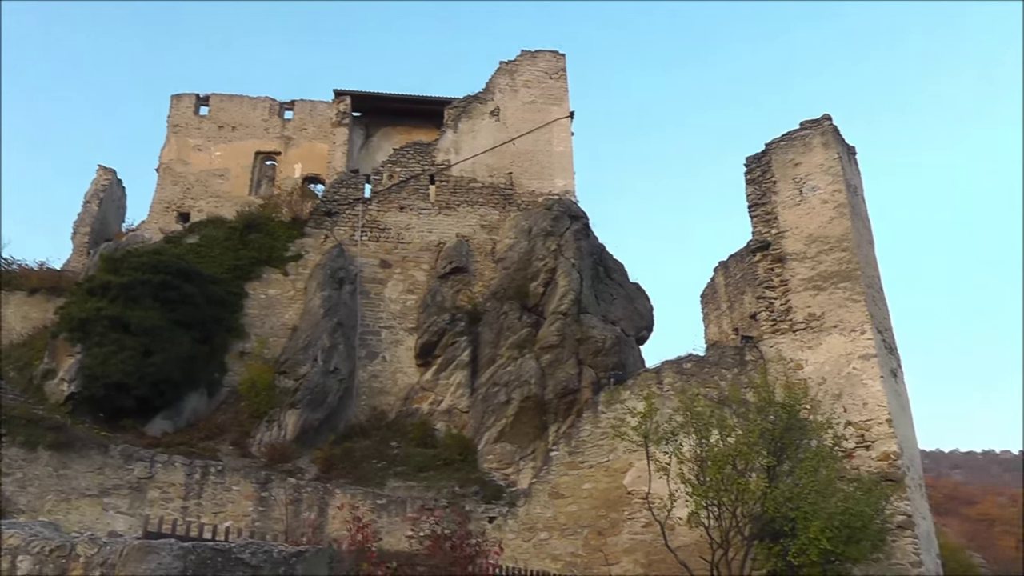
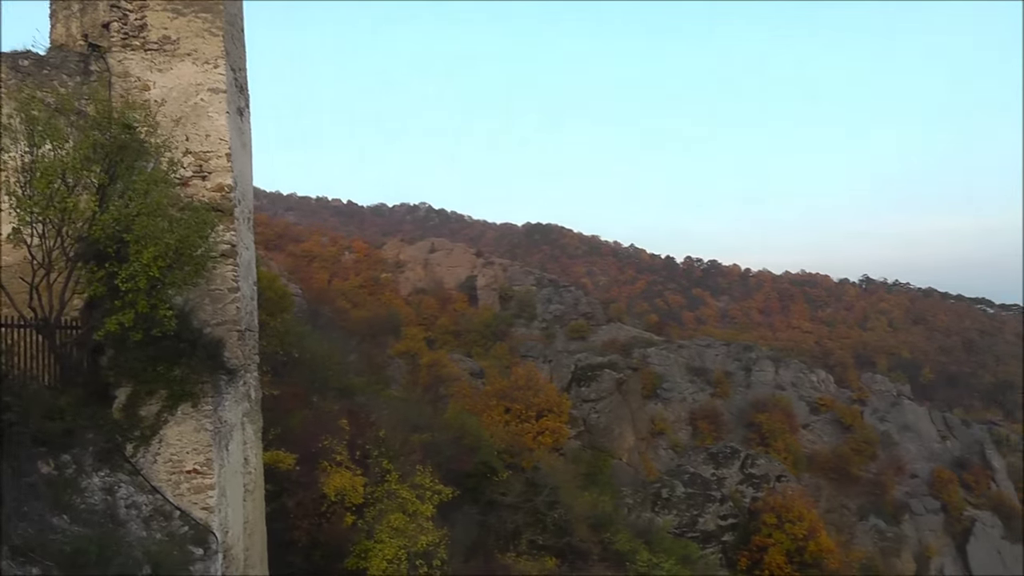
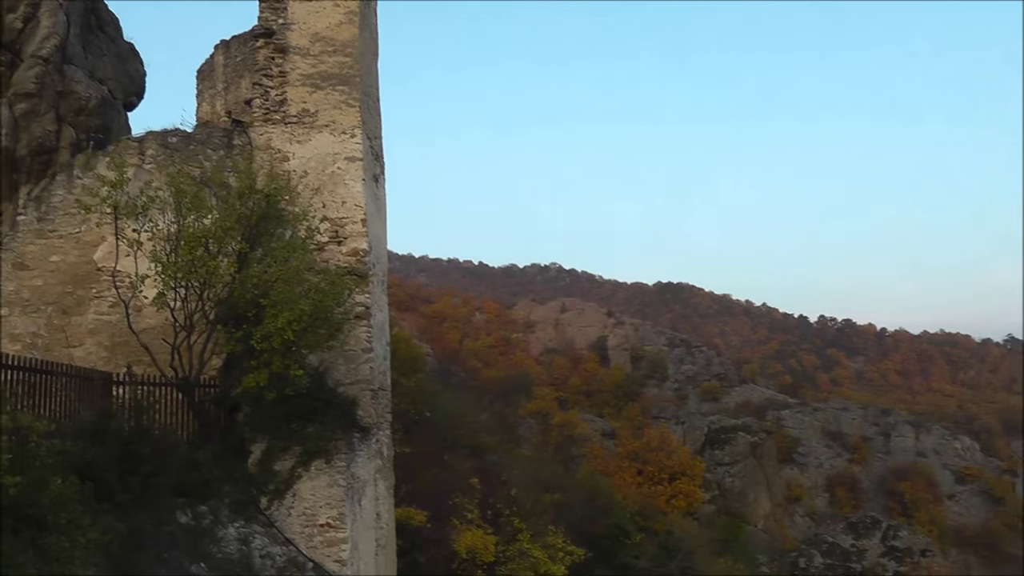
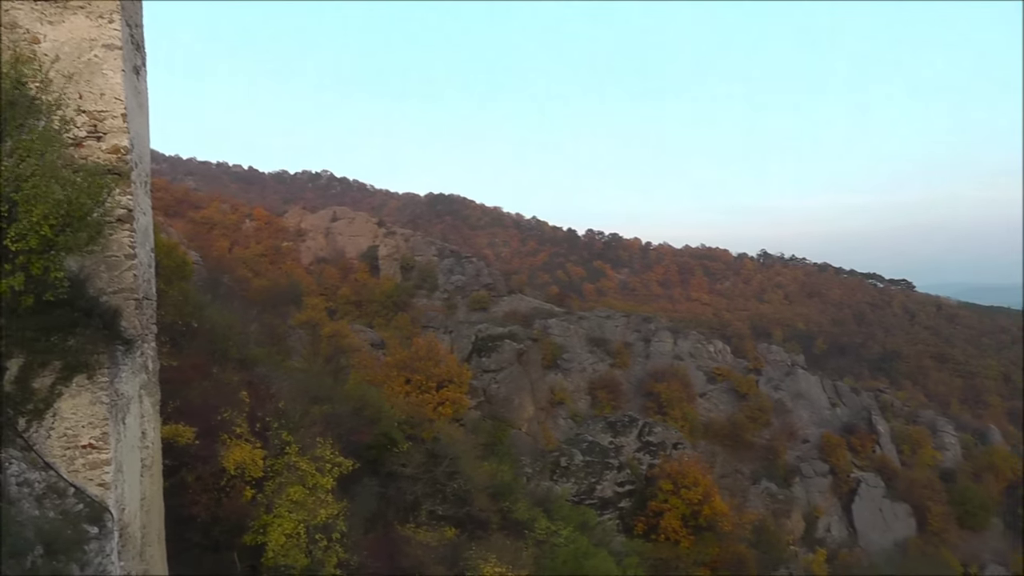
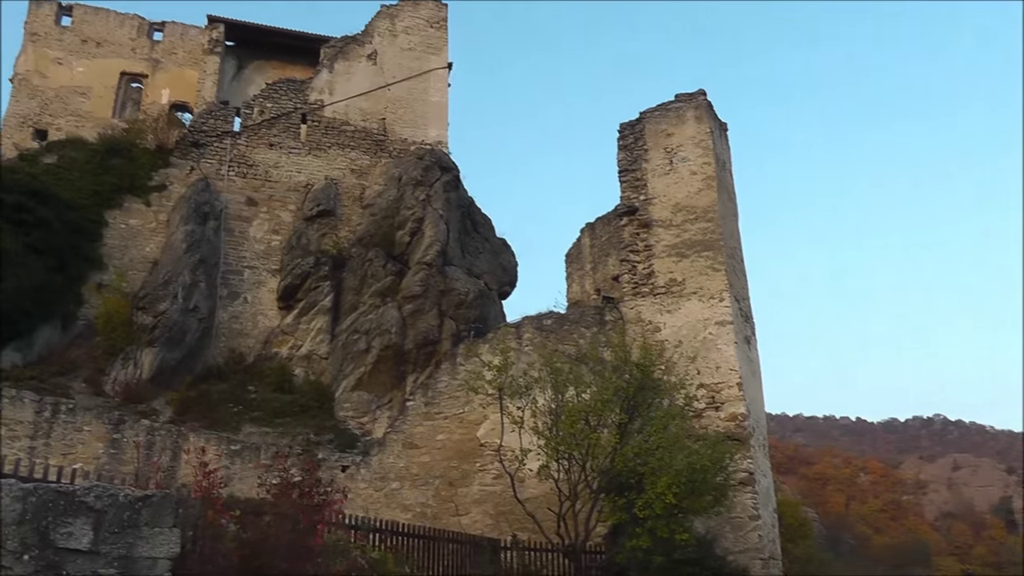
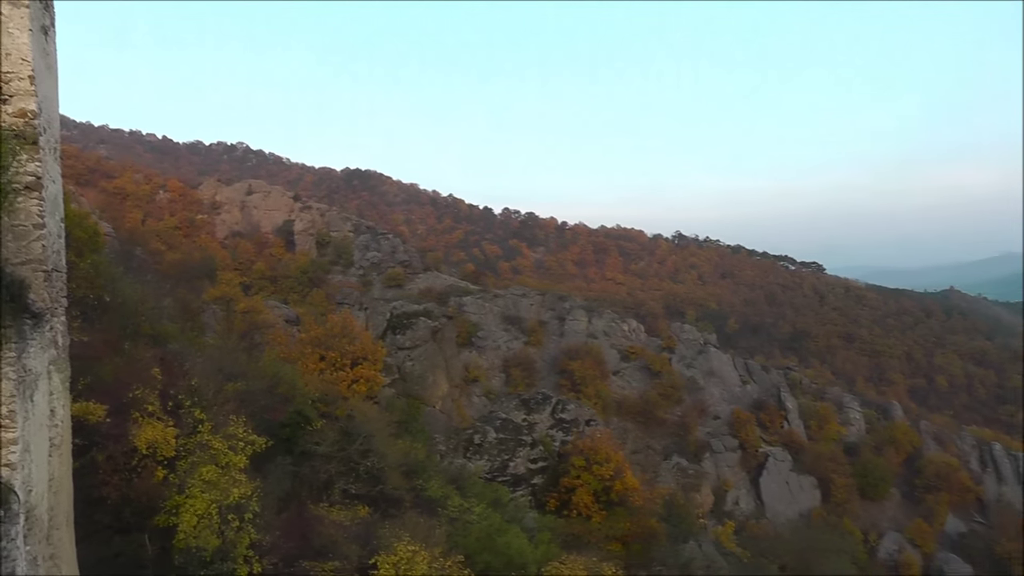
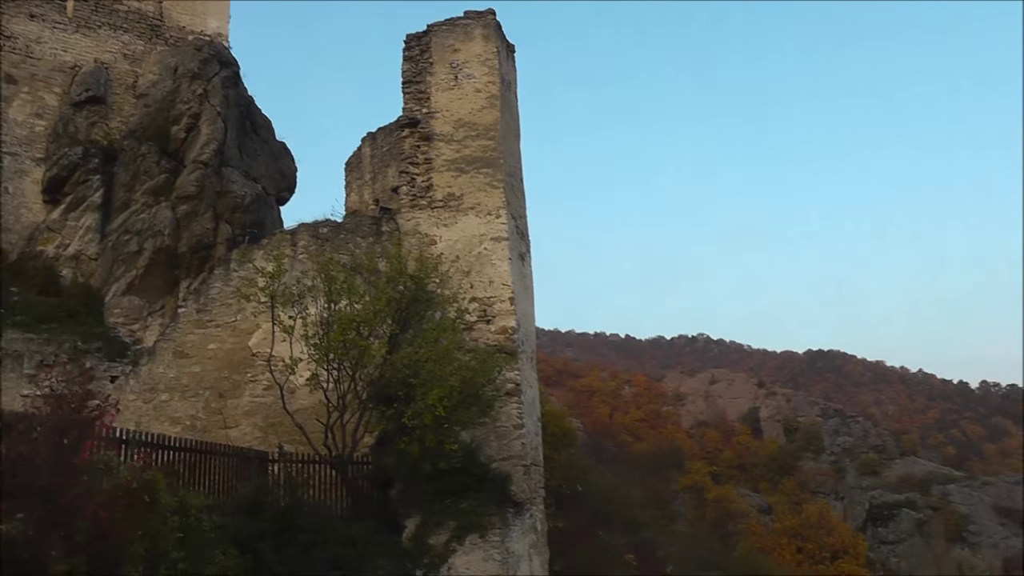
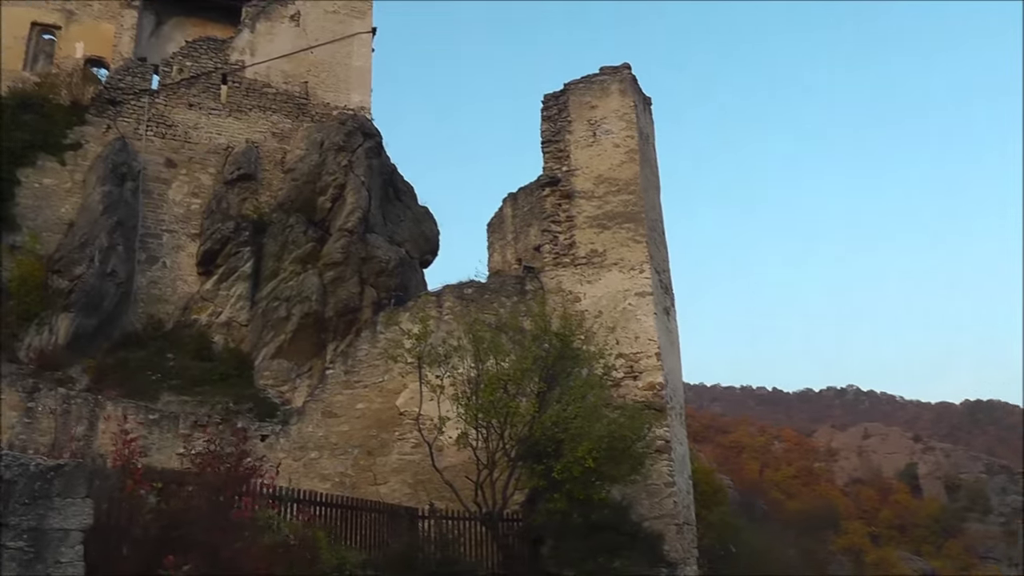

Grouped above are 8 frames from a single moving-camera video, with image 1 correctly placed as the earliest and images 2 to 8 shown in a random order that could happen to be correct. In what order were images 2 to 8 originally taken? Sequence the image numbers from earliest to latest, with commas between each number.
5, 8, 7, 3, 2, 4, 6
